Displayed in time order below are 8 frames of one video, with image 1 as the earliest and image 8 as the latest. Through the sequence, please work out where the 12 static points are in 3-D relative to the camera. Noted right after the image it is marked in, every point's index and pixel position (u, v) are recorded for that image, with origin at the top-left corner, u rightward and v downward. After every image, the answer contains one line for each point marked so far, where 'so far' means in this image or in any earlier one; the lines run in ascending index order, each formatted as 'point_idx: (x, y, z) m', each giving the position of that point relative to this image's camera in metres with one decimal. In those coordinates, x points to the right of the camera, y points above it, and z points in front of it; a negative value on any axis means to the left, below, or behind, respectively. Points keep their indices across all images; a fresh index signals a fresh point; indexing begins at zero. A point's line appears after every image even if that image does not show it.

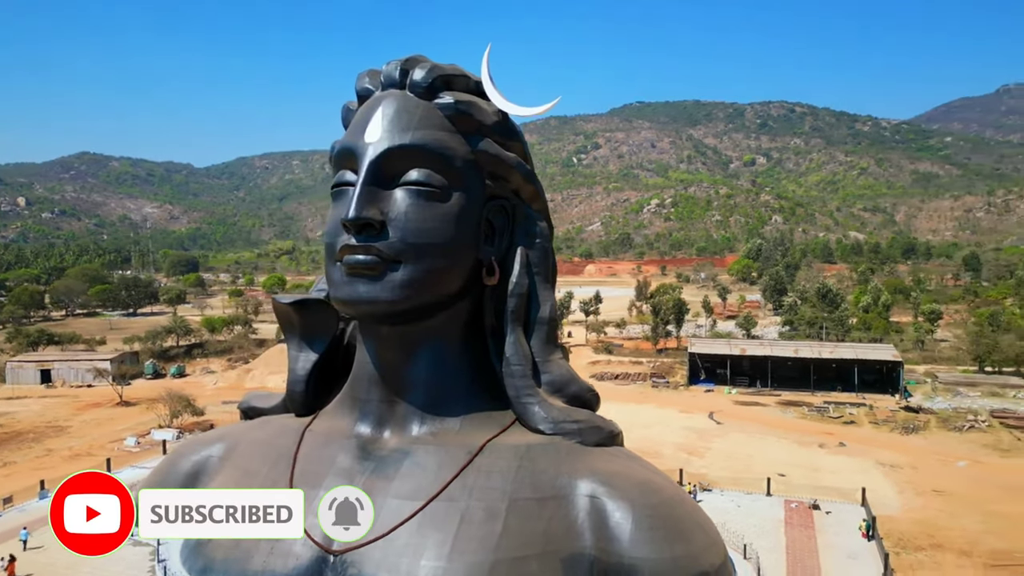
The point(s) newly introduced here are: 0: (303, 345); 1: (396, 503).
0: (-1.6, -0.4, +5.7) m
1: (-0.8, -1.4, +4.7) m
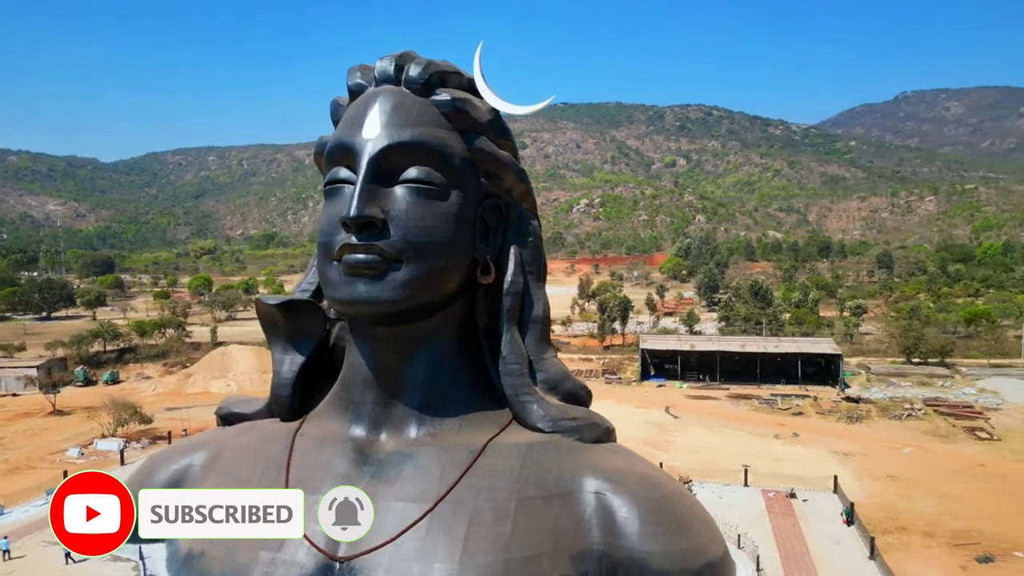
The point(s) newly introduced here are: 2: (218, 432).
0: (-1.7, -0.4, +5.5) m
1: (-0.7, -1.4, +4.6) m
2: (-2.2, -1.1, +5.6) m
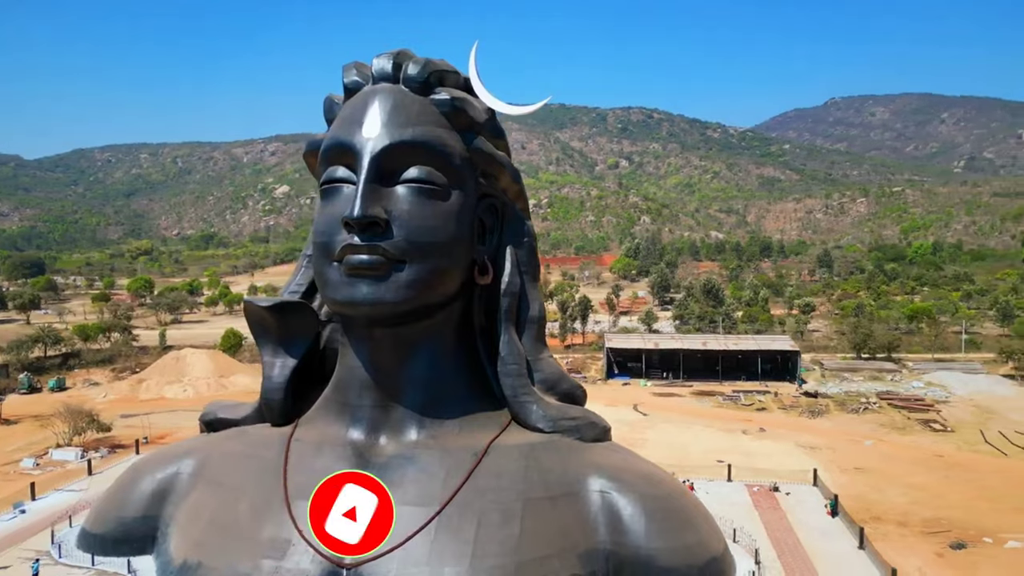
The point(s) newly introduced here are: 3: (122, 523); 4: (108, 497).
0: (-1.7, -0.5, +5.4) m
1: (-0.7, -1.4, +4.5) m
2: (-2.3, -1.1, +5.4) m
3: (-2.7, -1.6, +5.1) m
4: (-2.9, -1.5, +5.3) m
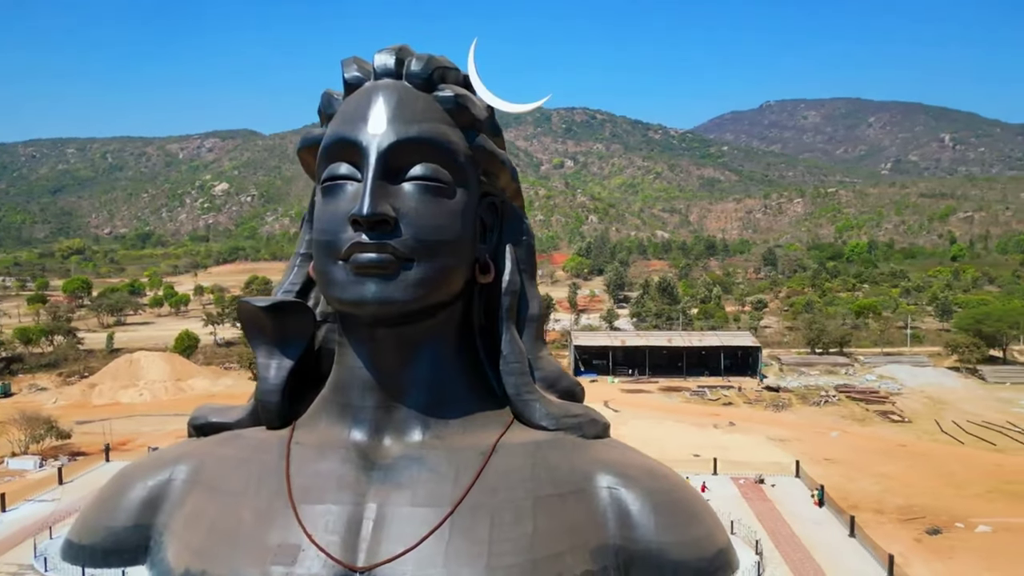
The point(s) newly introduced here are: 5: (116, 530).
0: (-1.7, -0.4, +5.2) m
1: (-0.6, -1.4, +4.5) m
2: (-2.2, -1.1, +5.2) m
3: (-2.6, -1.6, +4.9) m
4: (-2.9, -1.5, +5.1) m
5: (-2.6, -1.6, +4.9) m
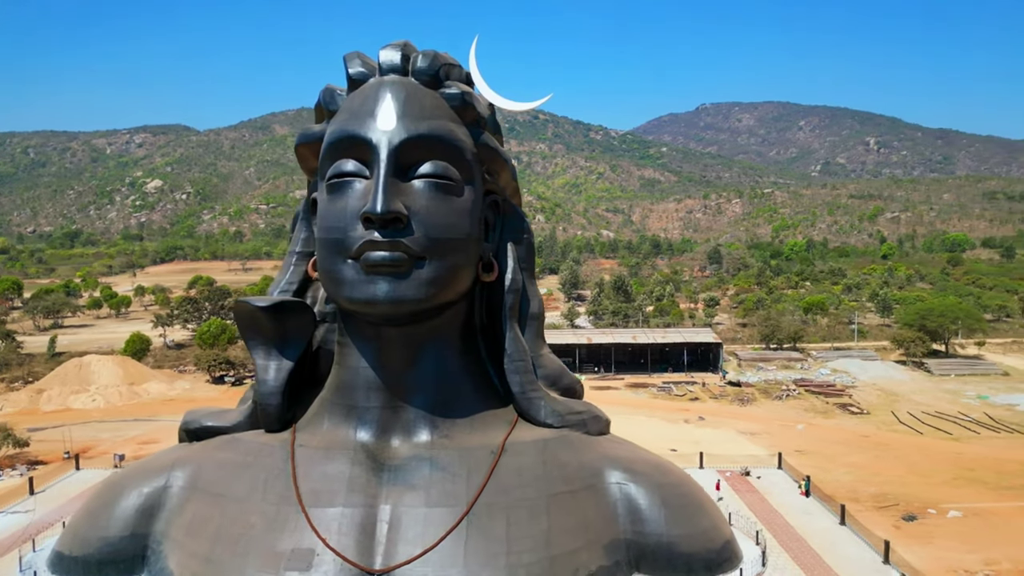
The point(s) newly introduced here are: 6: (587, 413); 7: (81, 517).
0: (-1.7, -0.4, +5.1) m
1: (-0.5, -1.4, +4.4) m
2: (-2.2, -1.1, +5.0) m
3: (-2.6, -1.6, +4.7) m
4: (-2.8, -1.5, +4.9) m
5: (-2.6, -1.6, +4.7) m
6: (+0.5, -0.9, +5.3) m
7: (-2.9, -1.5, +4.9) m
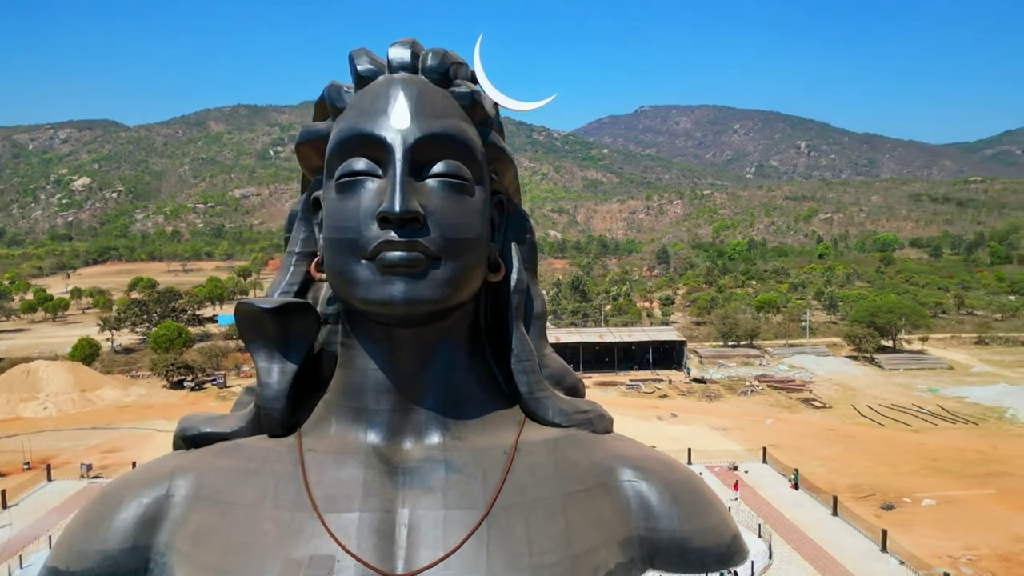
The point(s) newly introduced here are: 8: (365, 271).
0: (-1.6, -0.5, +5.0) m
1: (-0.4, -1.4, +4.4) m
2: (-2.1, -1.1, +4.9) m
3: (-2.5, -1.6, +4.5) m
4: (-2.7, -1.5, +4.6) m
5: (-2.5, -1.6, +4.5) m
6: (+0.6, -0.9, +5.4) m
7: (-2.8, -1.5, +4.7) m
8: (-0.9, +0.1, +4.4) m
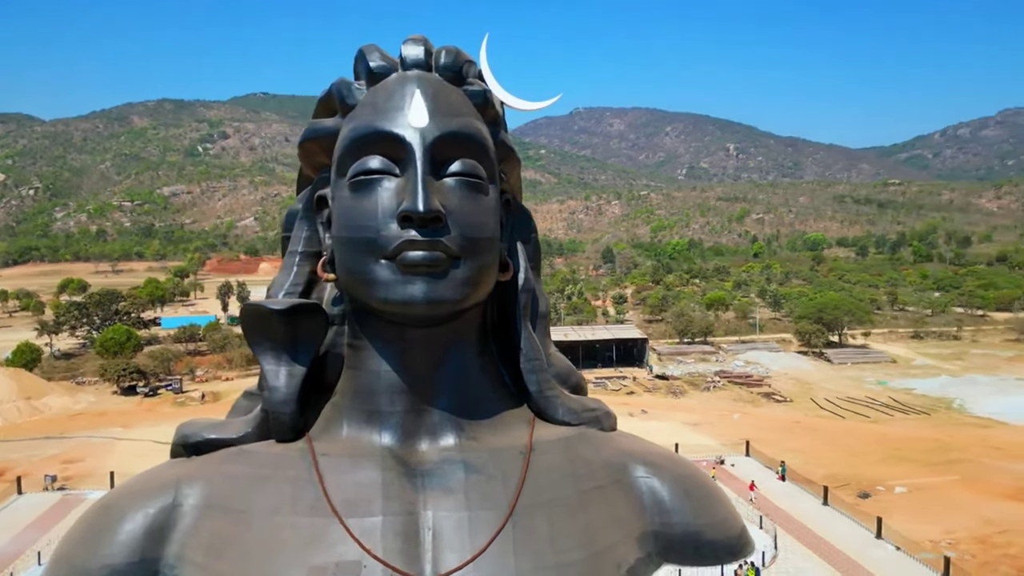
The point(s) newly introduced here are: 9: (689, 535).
0: (-1.5, -0.5, +4.8) m
1: (-0.2, -1.4, +4.3) m
2: (-2.0, -1.1, +4.7) m
3: (-2.3, -1.6, +4.3) m
4: (-2.6, -1.5, +4.4) m
5: (-2.3, -1.6, +4.3) m
6: (+0.6, -0.9, +5.4) m
7: (-2.7, -1.5, +4.4) m
8: (-0.8, +0.1, +4.4) m
9: (+1.2, -1.6, +4.8) m
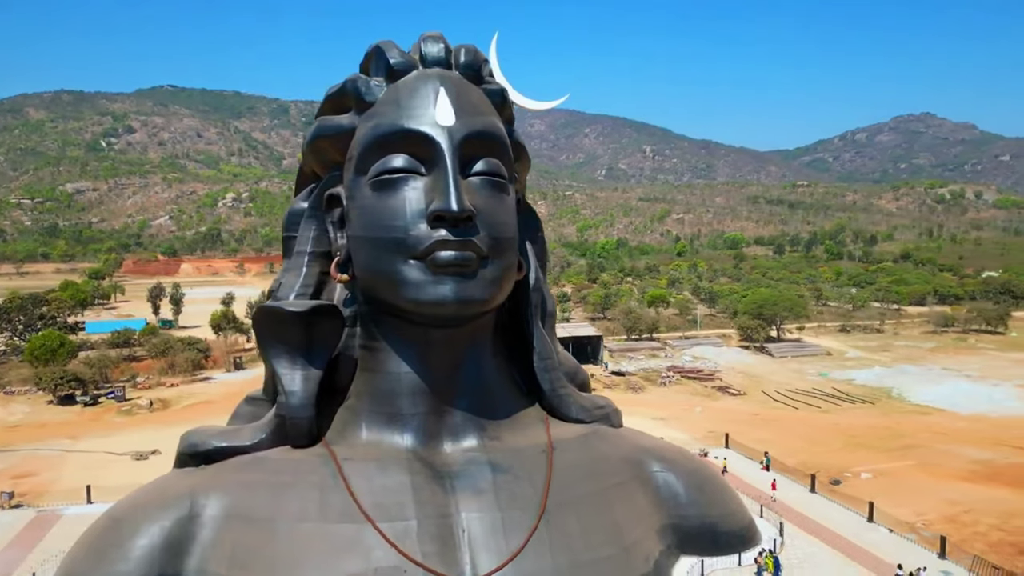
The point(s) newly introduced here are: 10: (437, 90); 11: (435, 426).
0: (-1.4, -0.5, +4.7) m
1: (-0.1, -1.4, +4.3) m
2: (-1.9, -1.1, +4.5) m
3: (-2.1, -1.7, +4.0) m
4: (-2.4, -1.5, +4.2) m
5: (-2.1, -1.6, +4.0) m
6: (+0.7, -0.9, +5.5) m
7: (-2.5, -1.6, +4.2) m
8: (-0.6, +0.1, +4.3) m
9: (+1.3, -1.6, +4.9) m
10: (-0.5, +1.2, +4.5) m
11: (-0.5, -0.9, +4.7) m
